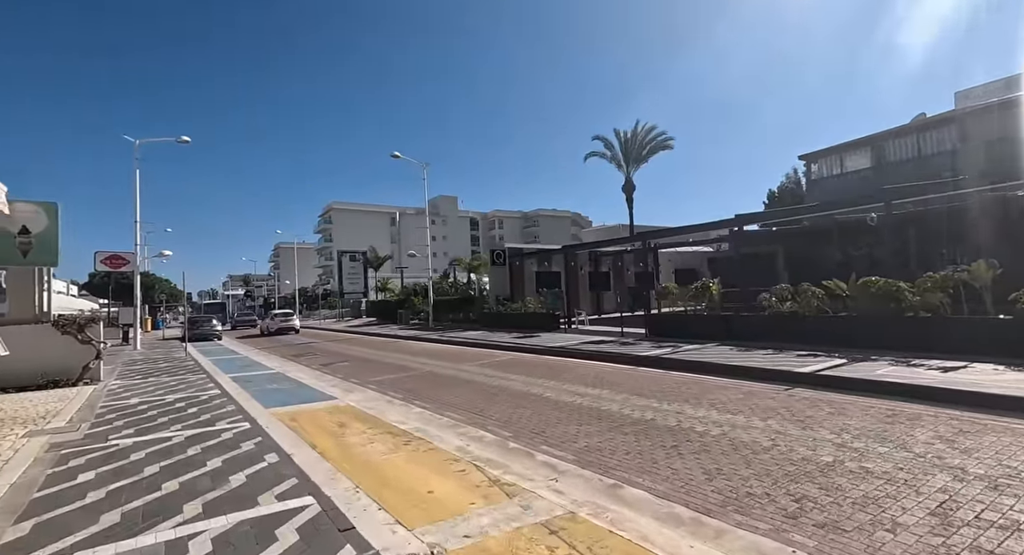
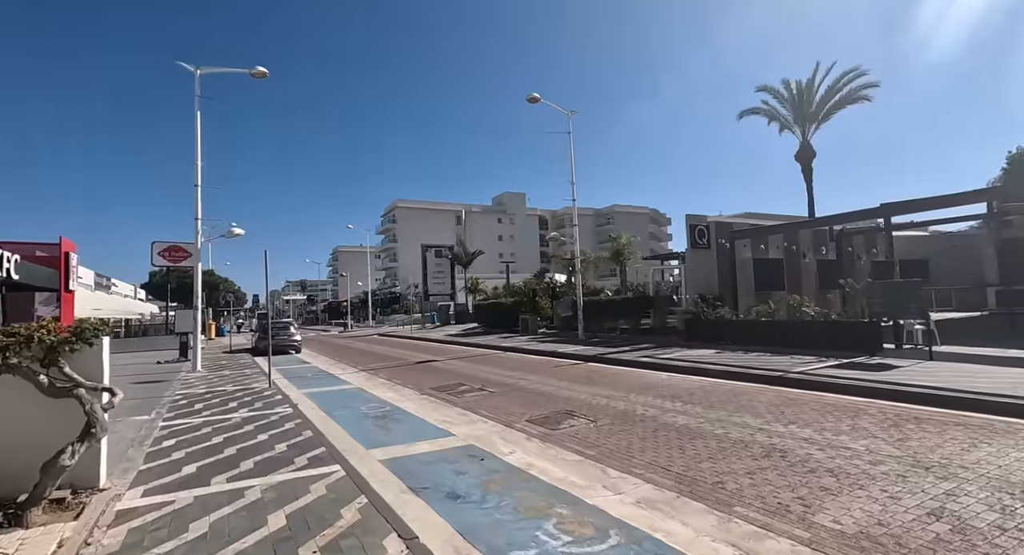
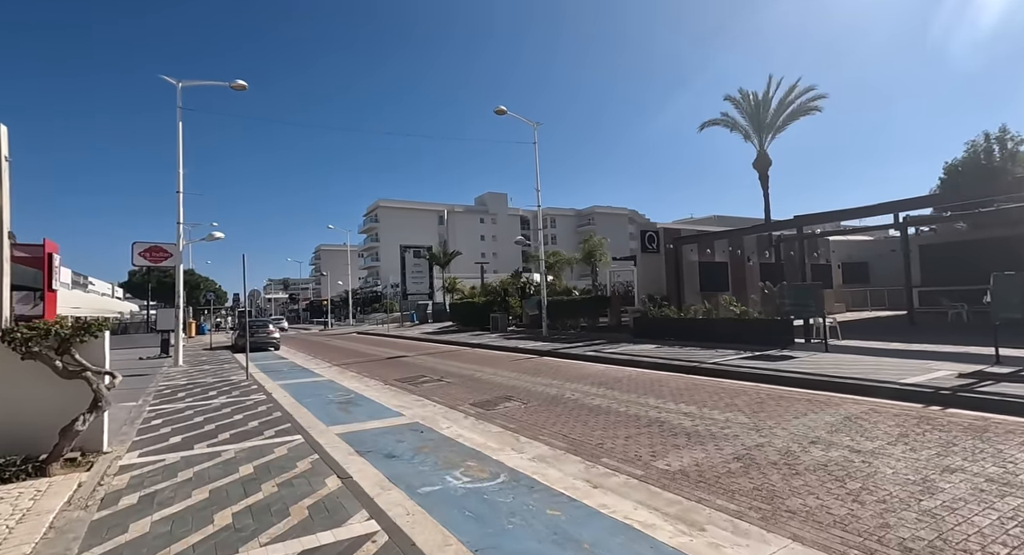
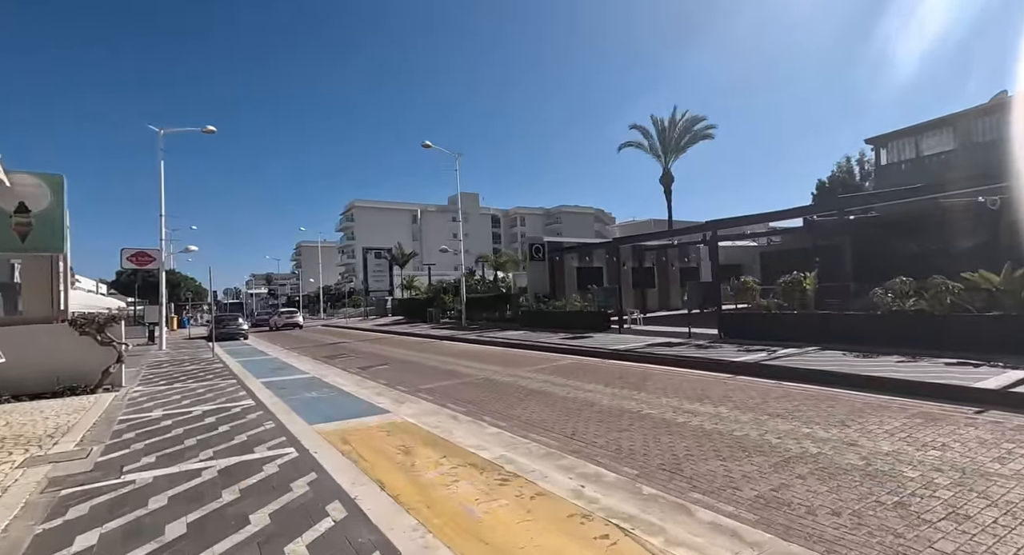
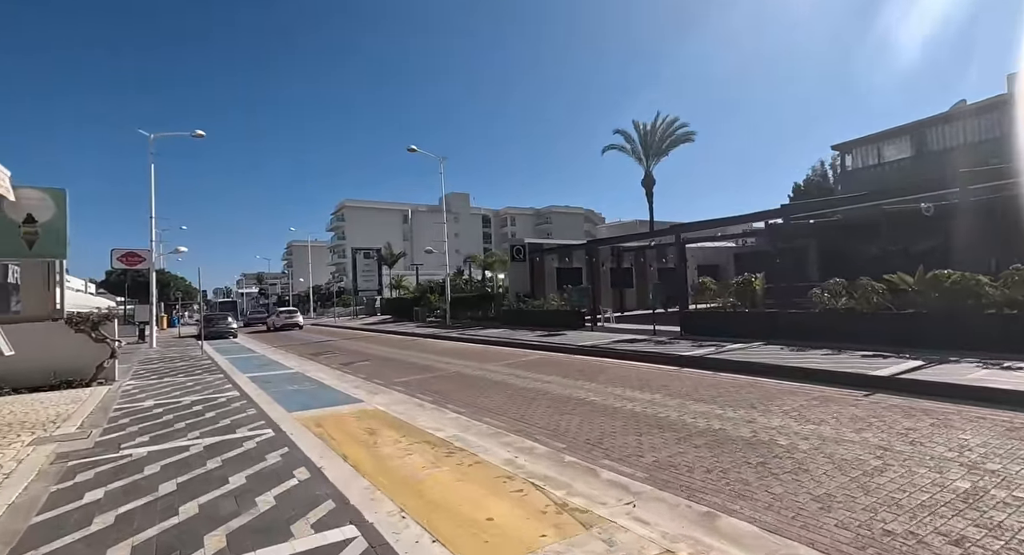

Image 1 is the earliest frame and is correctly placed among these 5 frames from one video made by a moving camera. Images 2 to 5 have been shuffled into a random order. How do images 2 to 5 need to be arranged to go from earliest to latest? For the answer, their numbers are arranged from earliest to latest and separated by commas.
5, 4, 3, 2
